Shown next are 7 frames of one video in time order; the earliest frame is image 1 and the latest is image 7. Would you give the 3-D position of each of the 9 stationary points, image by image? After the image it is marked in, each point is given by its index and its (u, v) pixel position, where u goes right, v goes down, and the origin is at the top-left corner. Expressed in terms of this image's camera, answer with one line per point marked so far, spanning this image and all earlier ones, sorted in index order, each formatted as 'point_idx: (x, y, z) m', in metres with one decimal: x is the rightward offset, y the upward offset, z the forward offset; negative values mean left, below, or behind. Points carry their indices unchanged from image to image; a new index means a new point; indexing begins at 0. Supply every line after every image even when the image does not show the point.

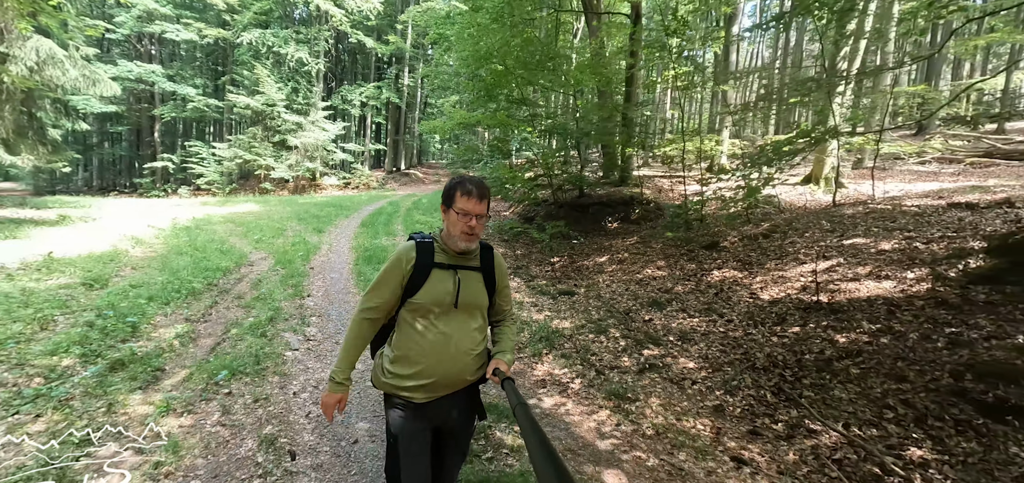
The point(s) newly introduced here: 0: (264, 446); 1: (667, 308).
0: (-1.8, -1.5, +3.4) m
1: (+2.4, -1.0, +7.3) m
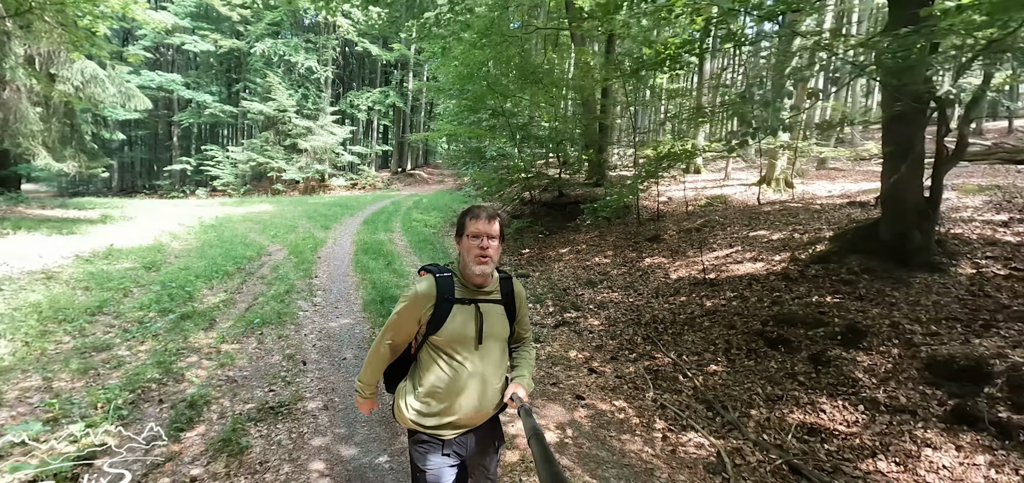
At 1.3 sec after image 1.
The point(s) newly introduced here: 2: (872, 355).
0: (-2.6, -1.3, +5.4) m
1: (+1.7, -0.8, +9.2) m
2: (+3.7, -1.2, +4.9) m
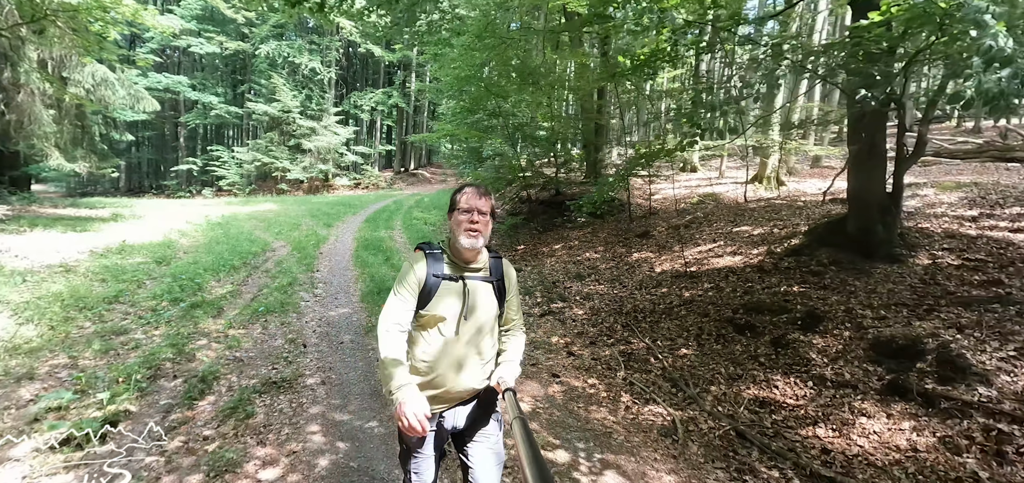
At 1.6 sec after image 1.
0: (-2.8, -1.2, +5.9) m
1: (+1.5, -0.7, +9.6) m
2: (+3.5, -1.1, +5.3) m
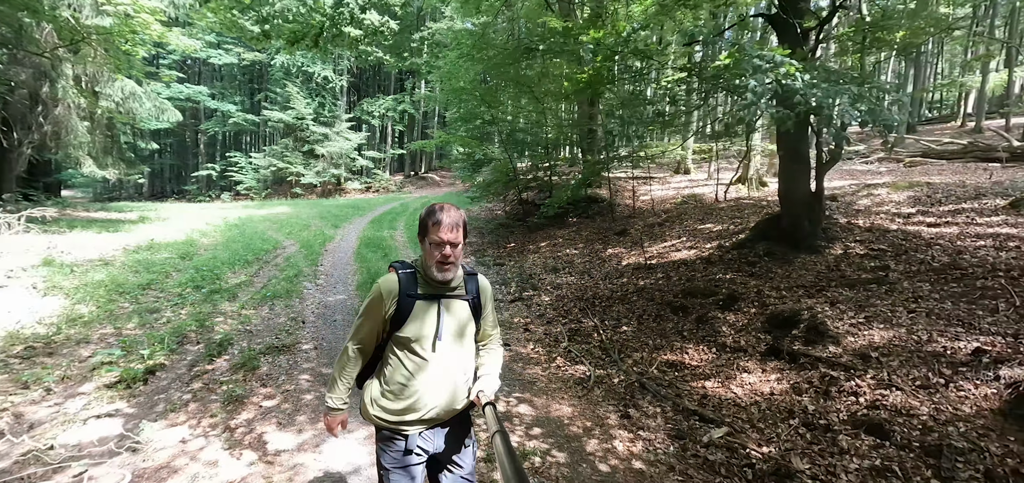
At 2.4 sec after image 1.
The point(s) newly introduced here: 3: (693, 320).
0: (-3.3, -1.1, +7.0) m
1: (+1.1, -0.6, +10.6) m
2: (+3.0, -1.0, +6.3) m
3: (+2.5, -1.1, +6.6) m
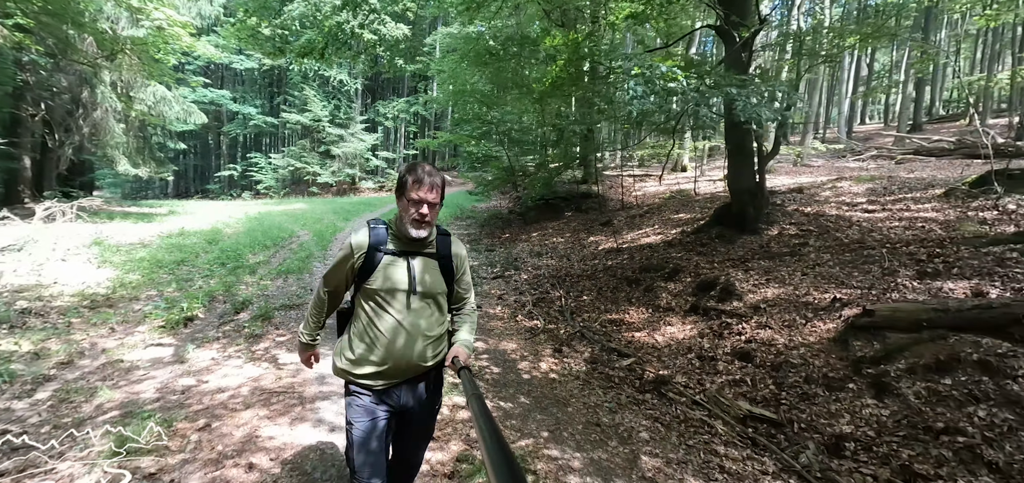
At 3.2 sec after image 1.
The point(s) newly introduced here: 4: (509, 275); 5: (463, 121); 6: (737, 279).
0: (-3.7, -0.8, +8.3) m
1: (+0.8, -0.3, +11.8) m
2: (+2.5, -0.6, +7.4) m
3: (+2.1, -0.8, +7.7) m
4: (-0.1, -0.7, +10.0) m
5: (-1.9, +4.7, +18.5) m
6: (+3.1, -0.5, +6.5) m
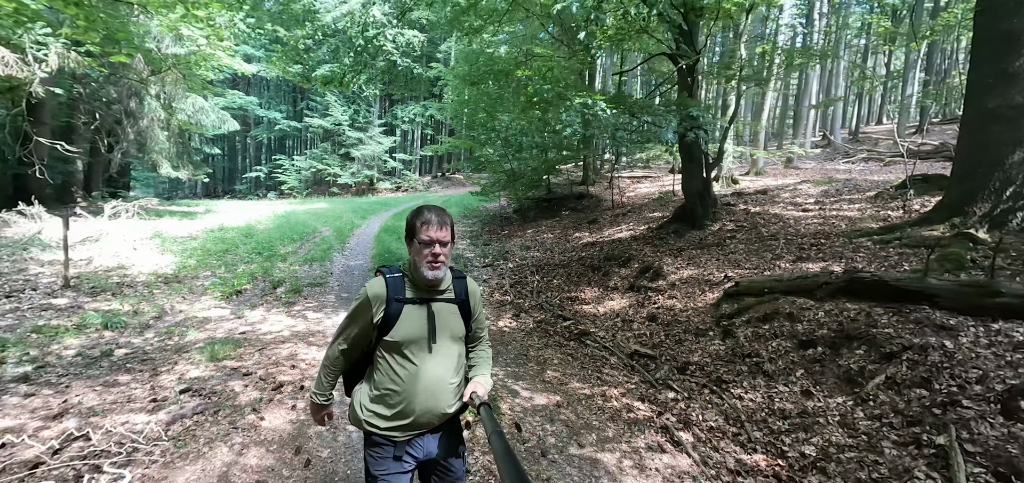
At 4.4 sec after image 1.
0: (-4.0, -0.6, +10.2) m
1: (+0.6, -0.2, +13.5) m
2: (+2.1, -0.5, +9.0) m
3: (+1.7, -0.6, +9.4) m
4: (-0.3, -0.6, +11.8) m
5: (-1.9, +4.8, +20.3) m
6: (+2.6, -0.4, +8.1) m
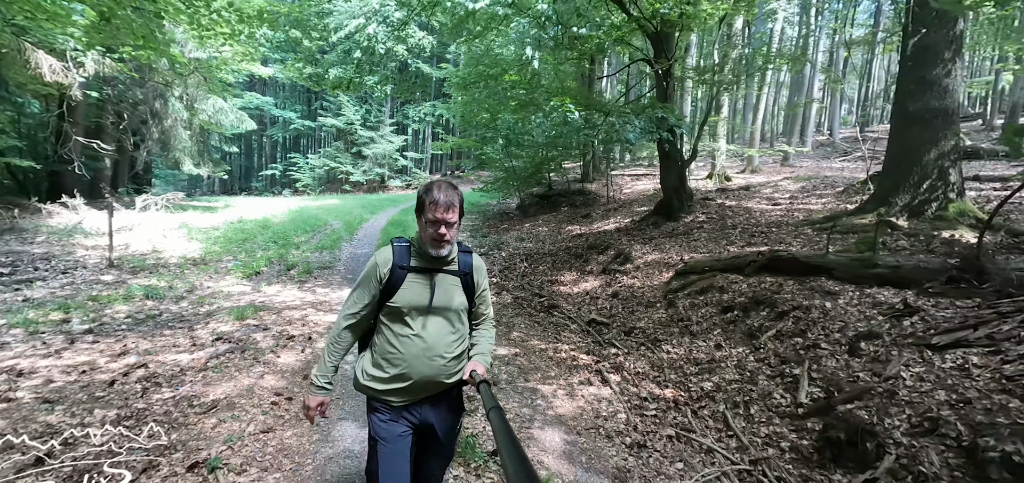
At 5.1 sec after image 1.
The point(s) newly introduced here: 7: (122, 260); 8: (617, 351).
0: (-4.2, -0.4, +11.3) m
1: (+0.4, 0.0, +14.5) m
2: (+1.9, -0.3, +10.0) m
3: (+1.5, -0.4, +10.3) m
4: (-0.5, -0.3, +12.8) m
5: (-1.8, +5.1, +21.3) m
6: (+2.4, -0.2, +9.0) m
7: (-7.6, -0.4, +9.3) m
8: (+1.2, -1.3, +5.5) m
